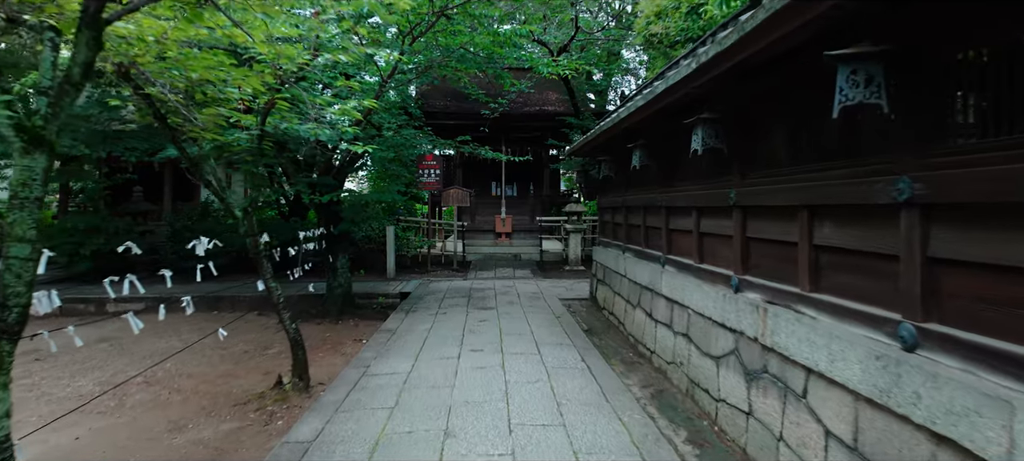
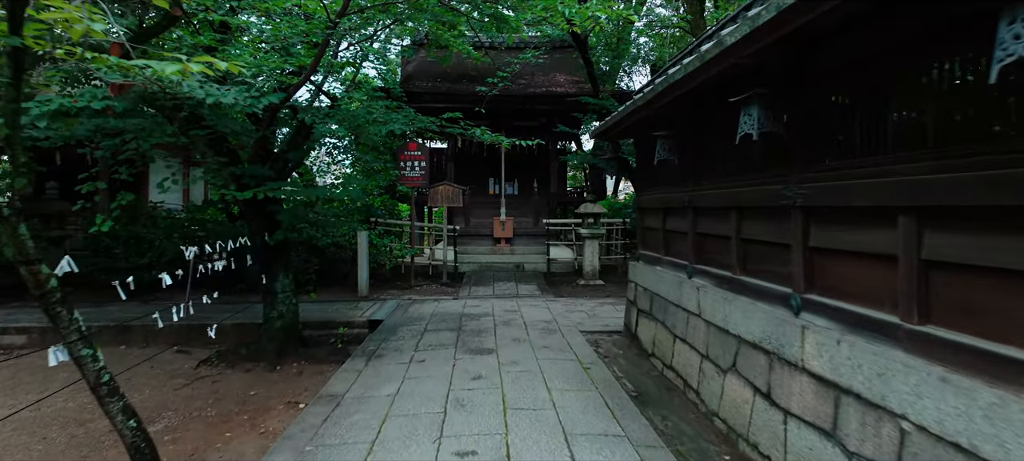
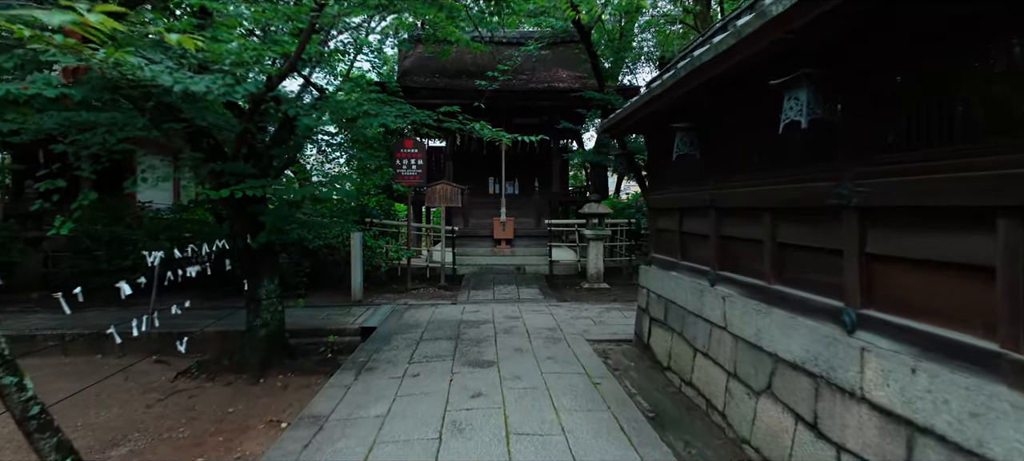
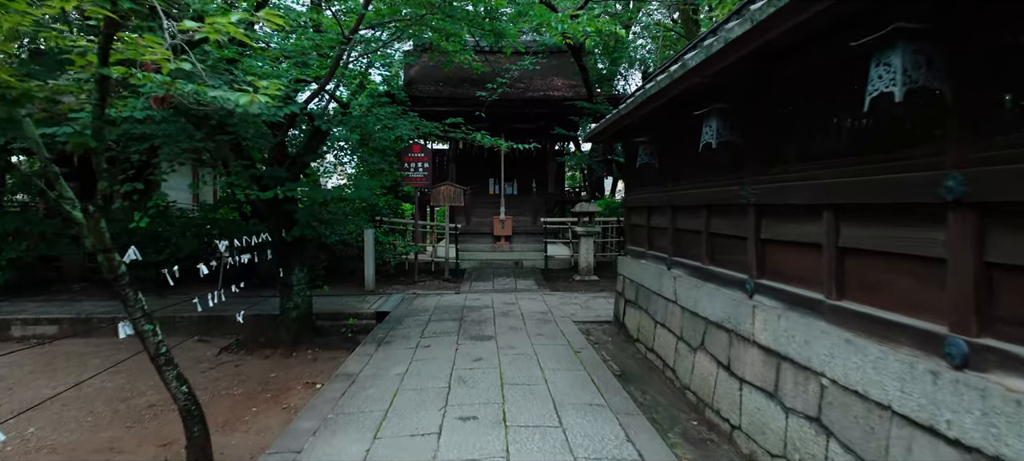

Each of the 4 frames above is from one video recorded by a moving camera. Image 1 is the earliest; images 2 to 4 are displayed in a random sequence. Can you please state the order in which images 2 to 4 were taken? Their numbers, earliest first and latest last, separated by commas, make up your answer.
4, 2, 3
